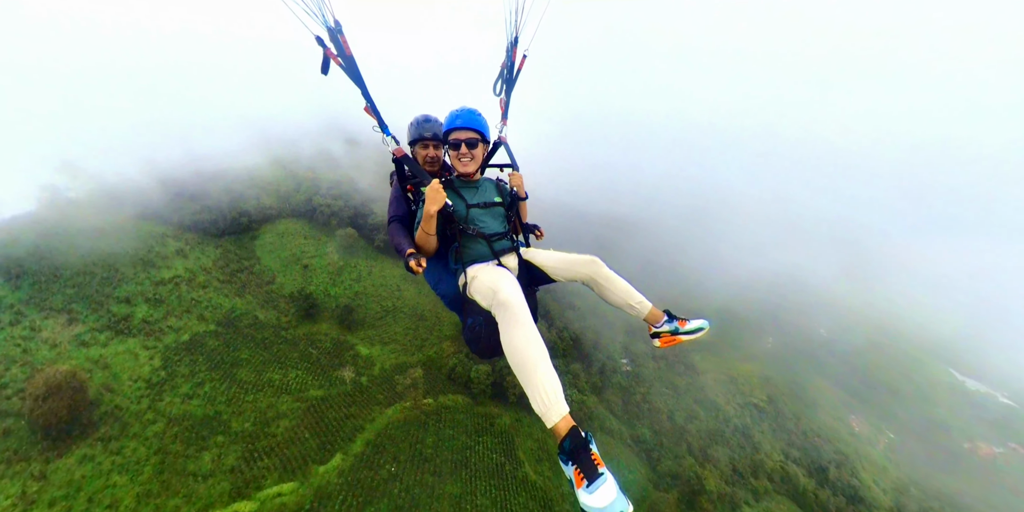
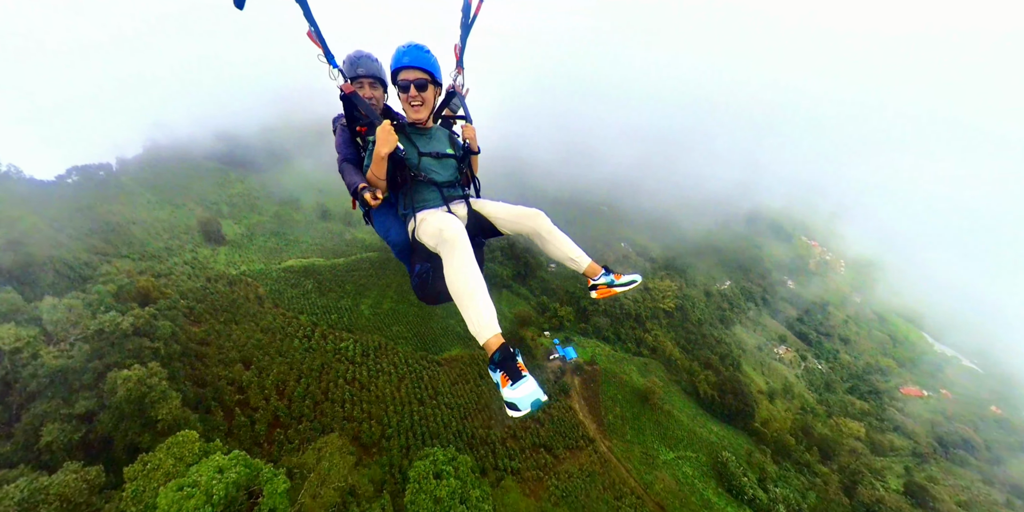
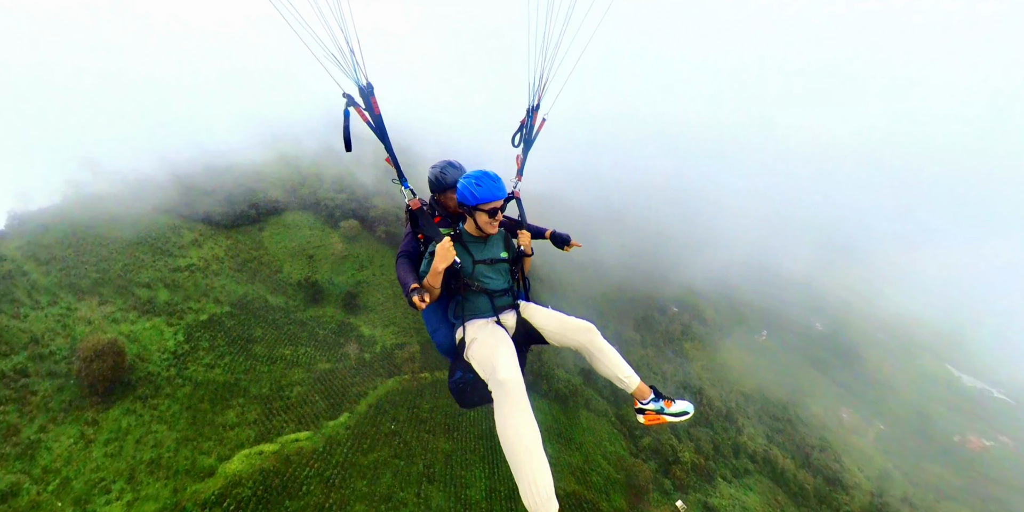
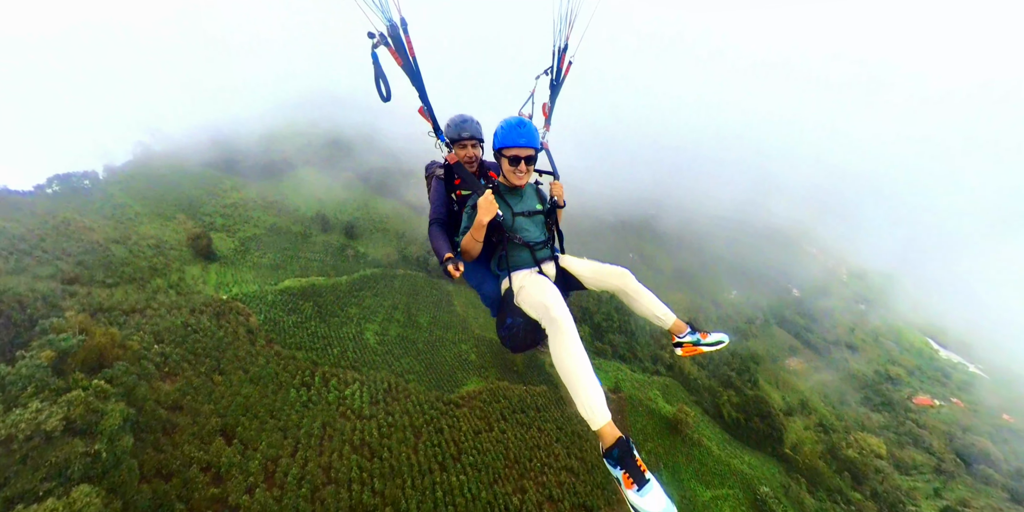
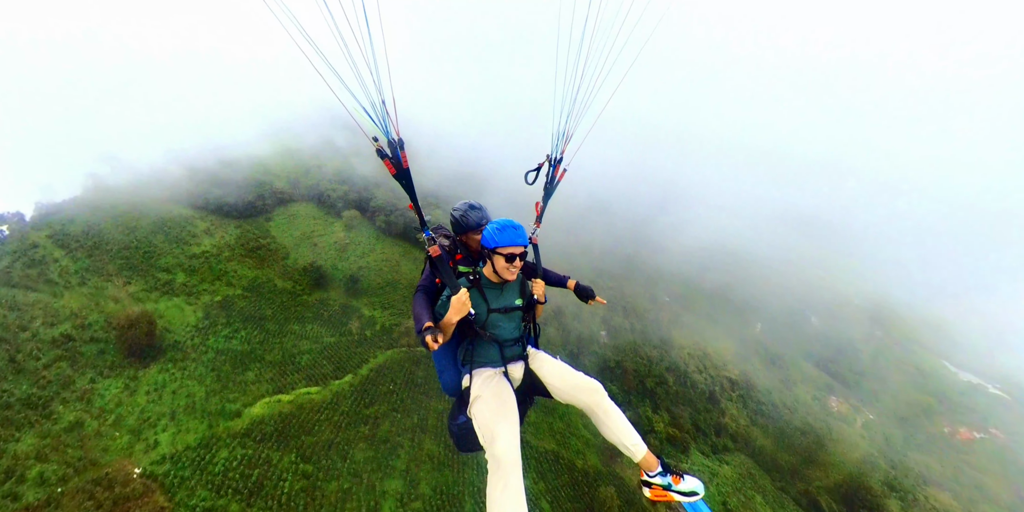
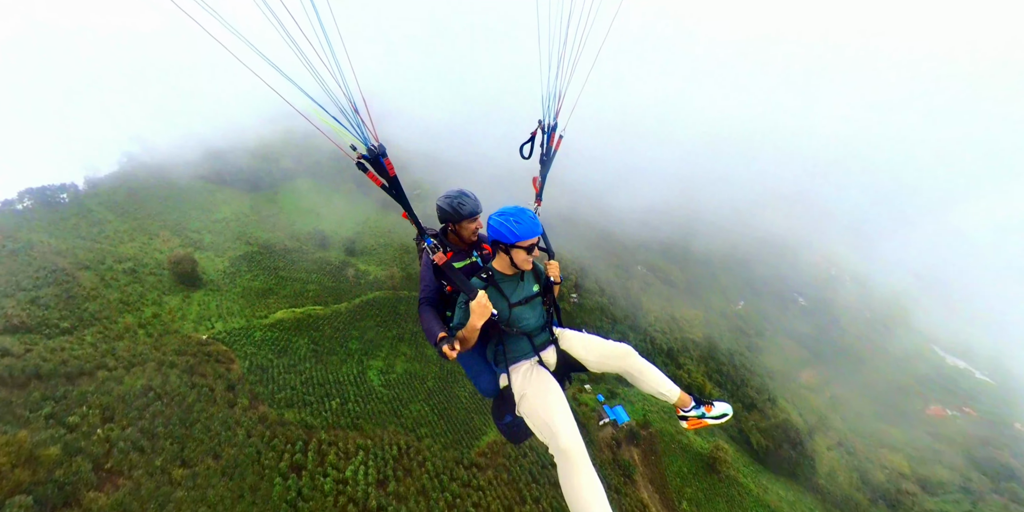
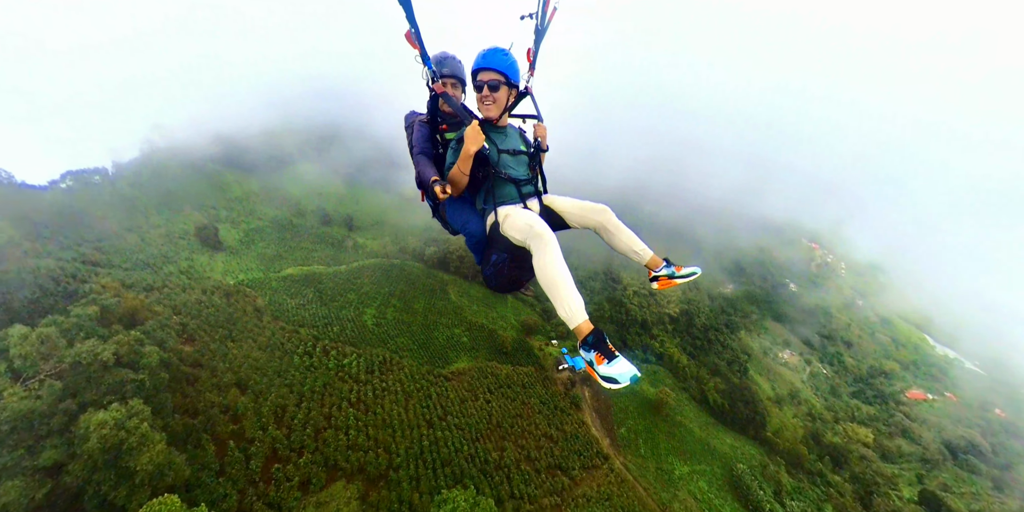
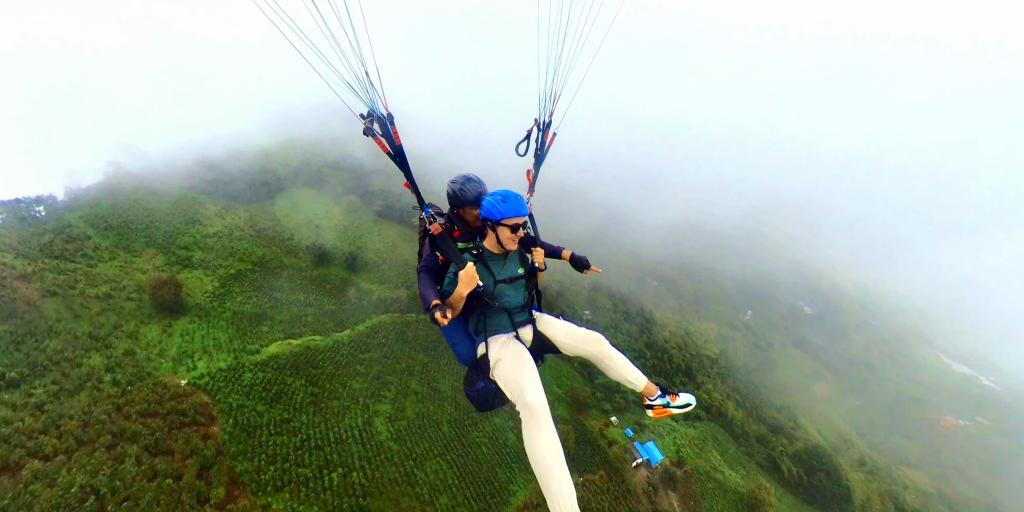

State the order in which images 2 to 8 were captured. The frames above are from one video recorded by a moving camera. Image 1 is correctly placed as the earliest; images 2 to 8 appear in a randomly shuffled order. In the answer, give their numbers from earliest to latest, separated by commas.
3, 5, 8, 6, 4, 7, 2
